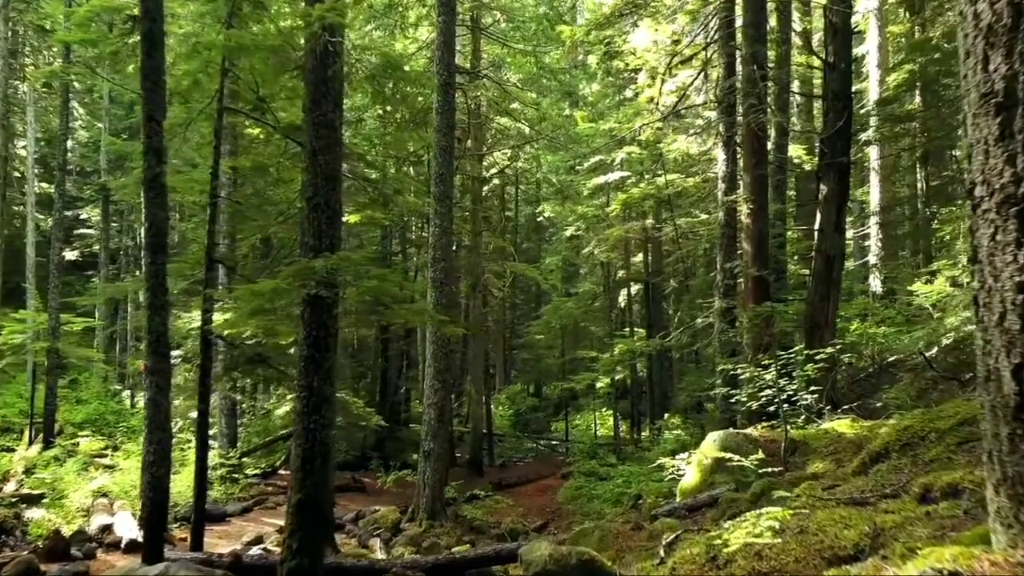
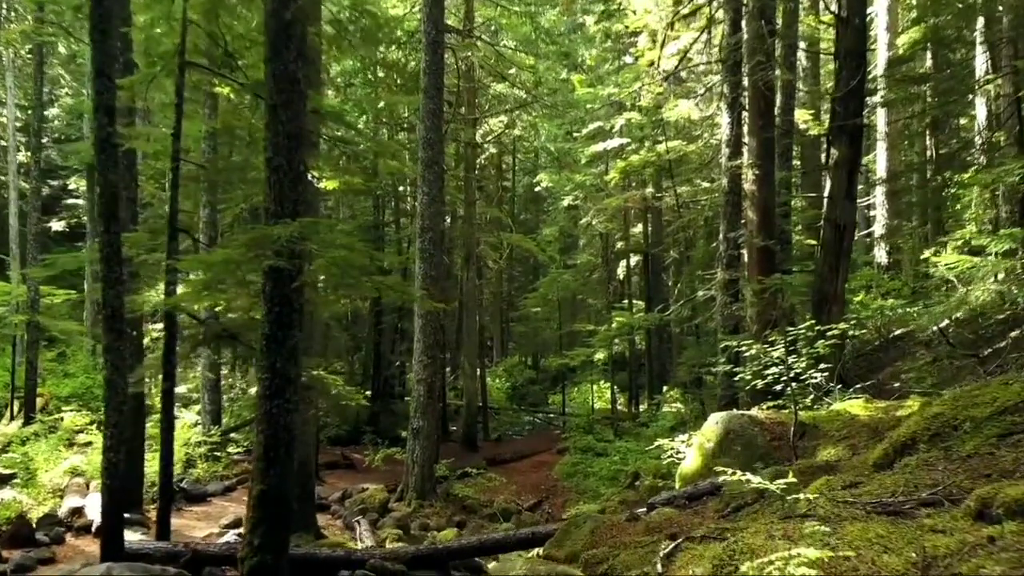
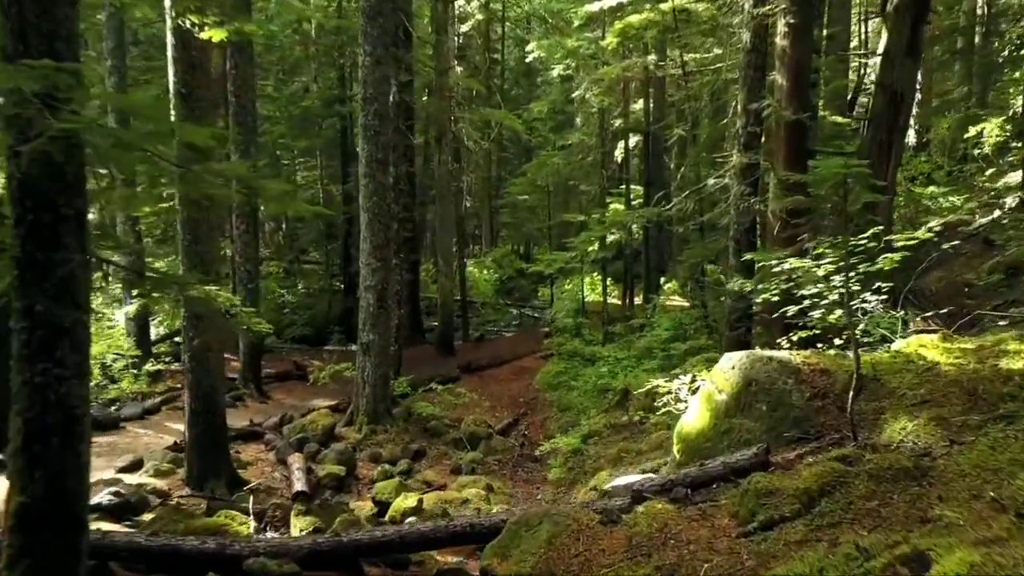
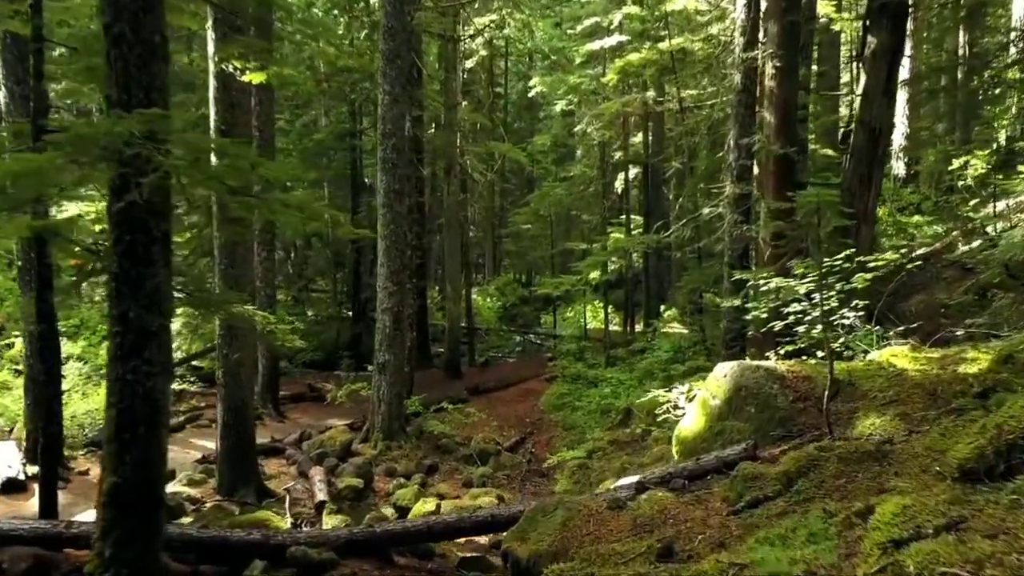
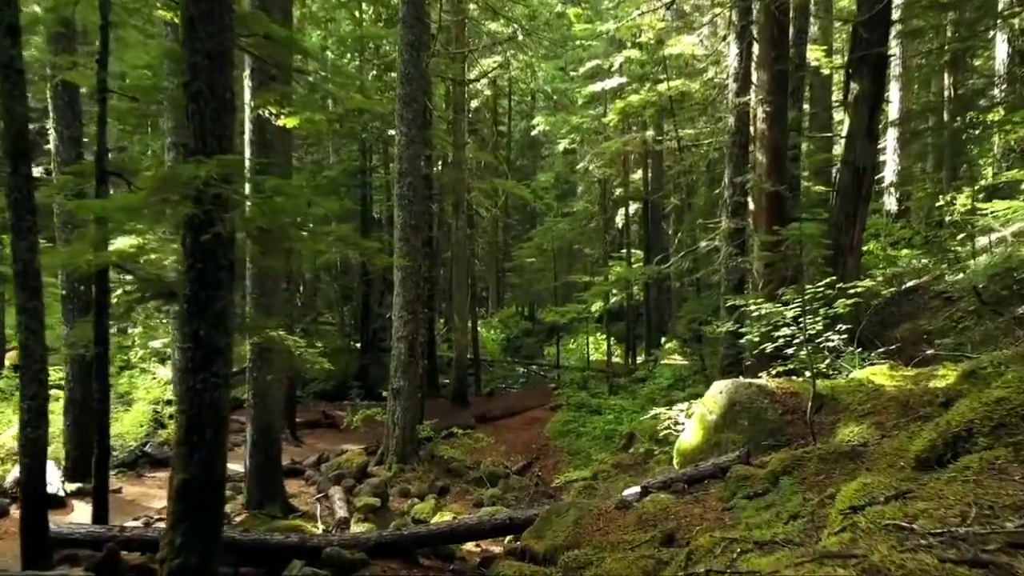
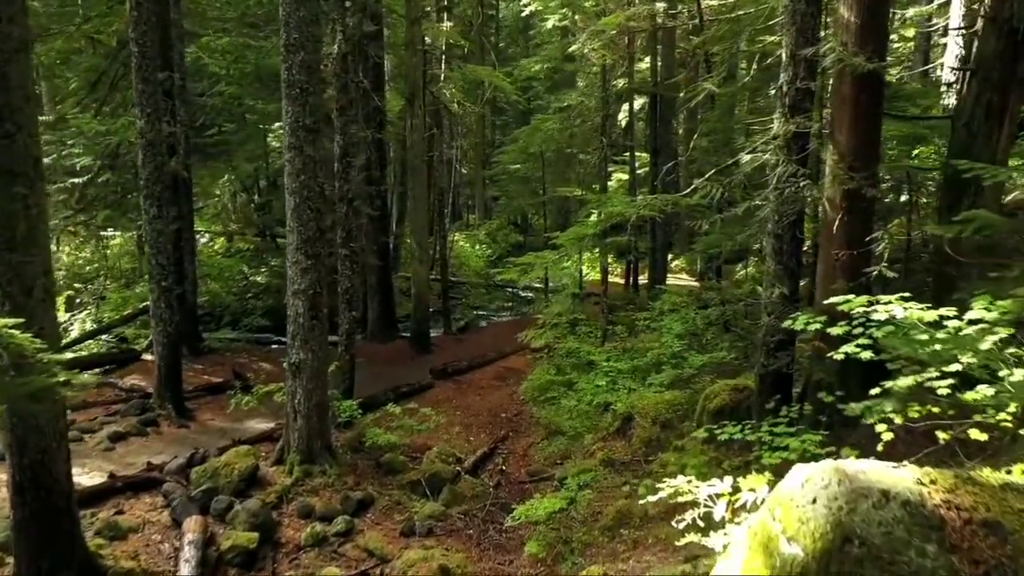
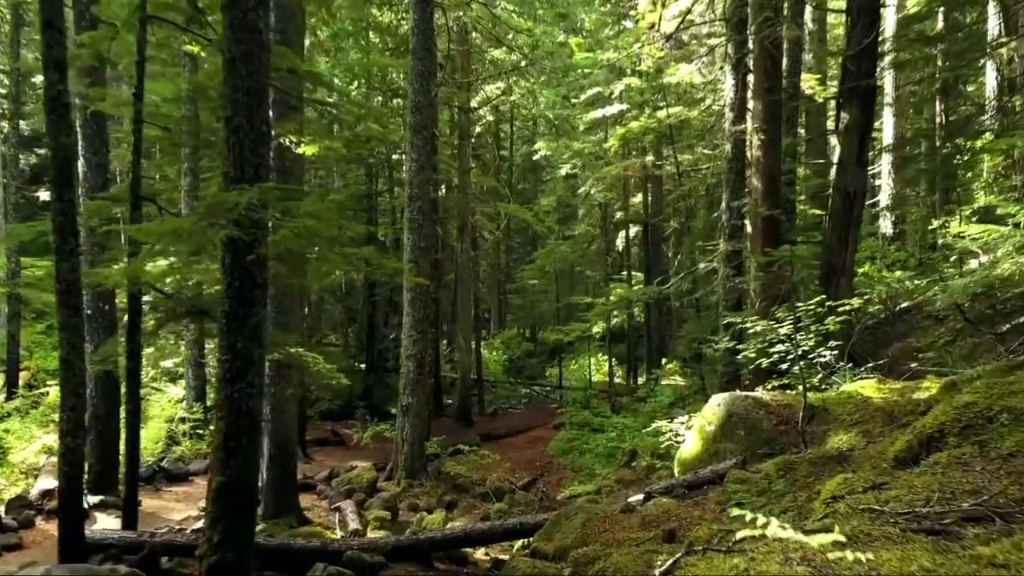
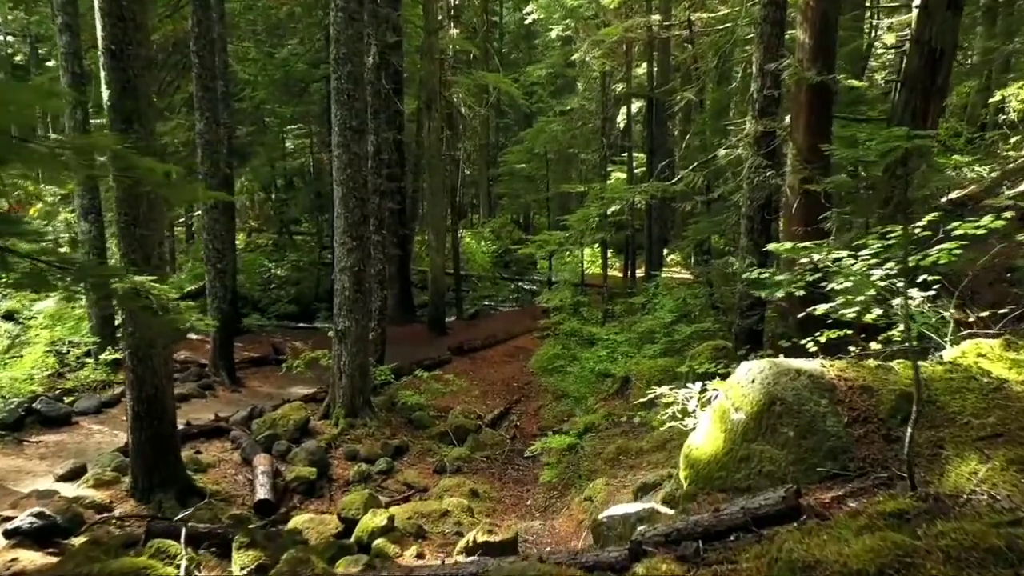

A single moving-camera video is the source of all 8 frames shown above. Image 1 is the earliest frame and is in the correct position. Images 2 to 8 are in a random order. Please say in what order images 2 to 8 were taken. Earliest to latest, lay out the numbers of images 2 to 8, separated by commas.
2, 7, 5, 4, 3, 8, 6
